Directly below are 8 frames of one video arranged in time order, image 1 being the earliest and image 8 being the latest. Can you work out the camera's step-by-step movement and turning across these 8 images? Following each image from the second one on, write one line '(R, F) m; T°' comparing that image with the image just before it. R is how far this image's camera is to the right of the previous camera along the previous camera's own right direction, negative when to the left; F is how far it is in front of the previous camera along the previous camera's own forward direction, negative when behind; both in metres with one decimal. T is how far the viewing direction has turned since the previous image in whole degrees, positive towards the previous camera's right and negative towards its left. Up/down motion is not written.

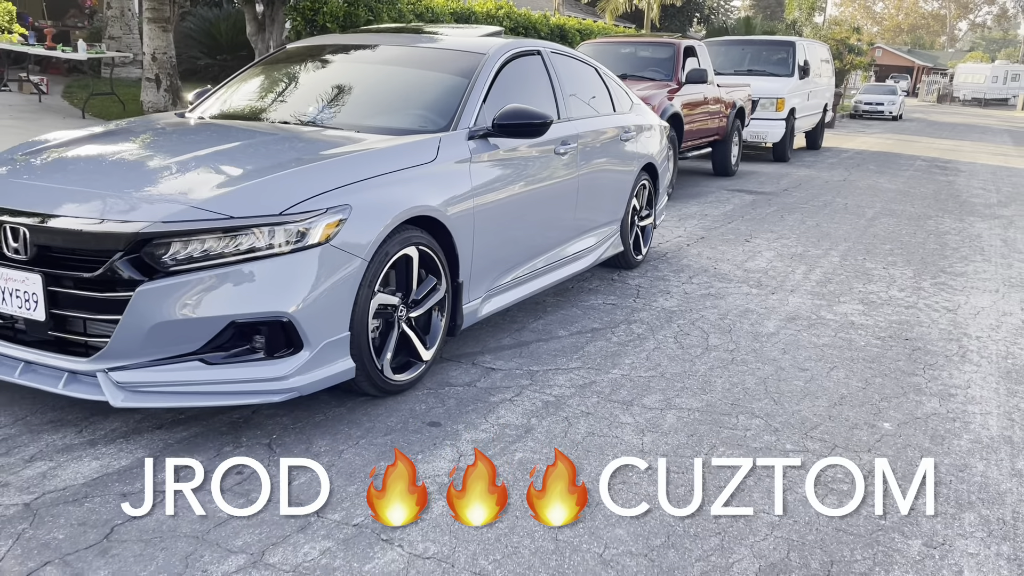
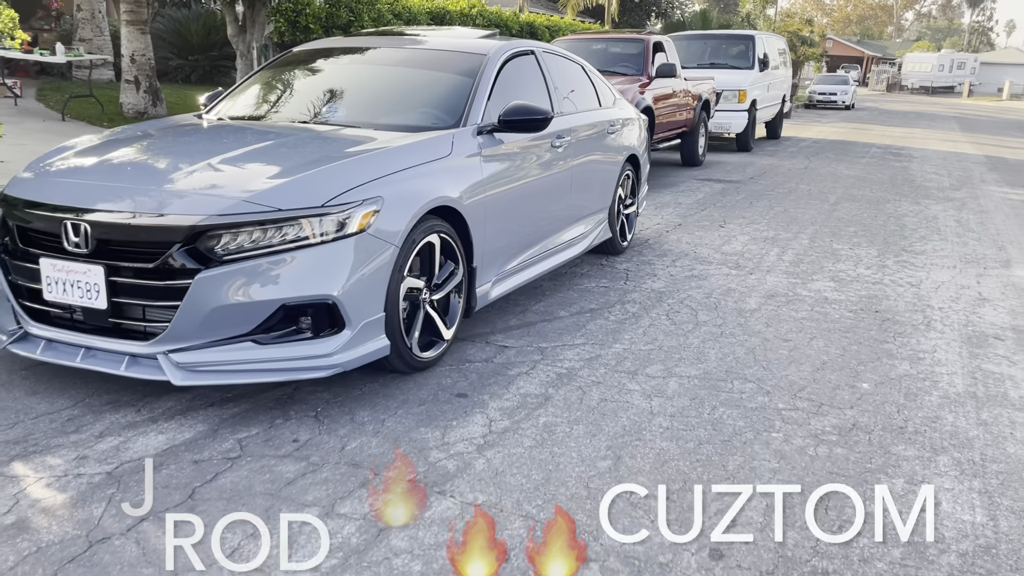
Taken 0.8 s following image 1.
(-0.3, -0.3) m; +3°
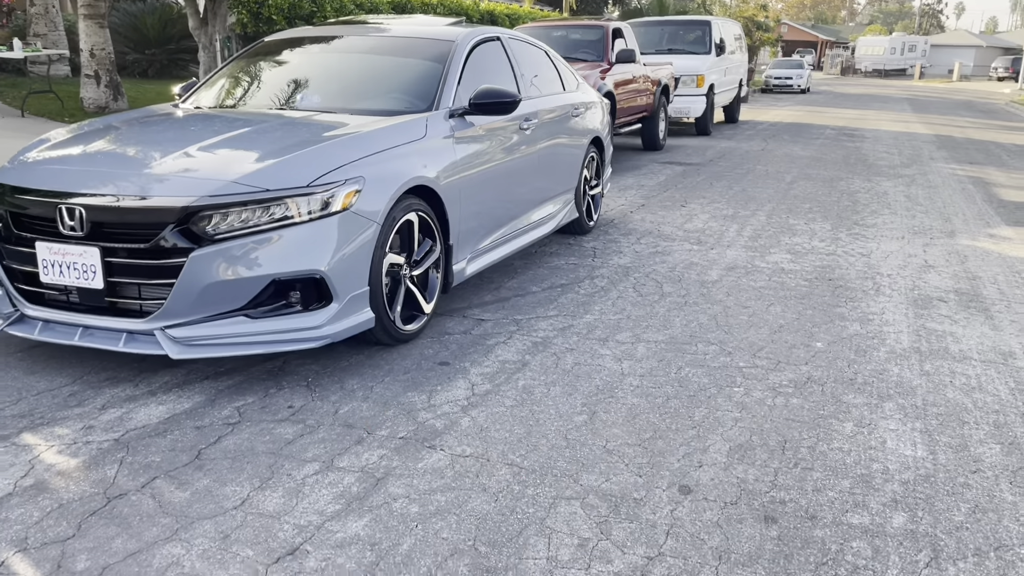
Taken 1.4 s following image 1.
(-0.1, -0.2) m; +2°
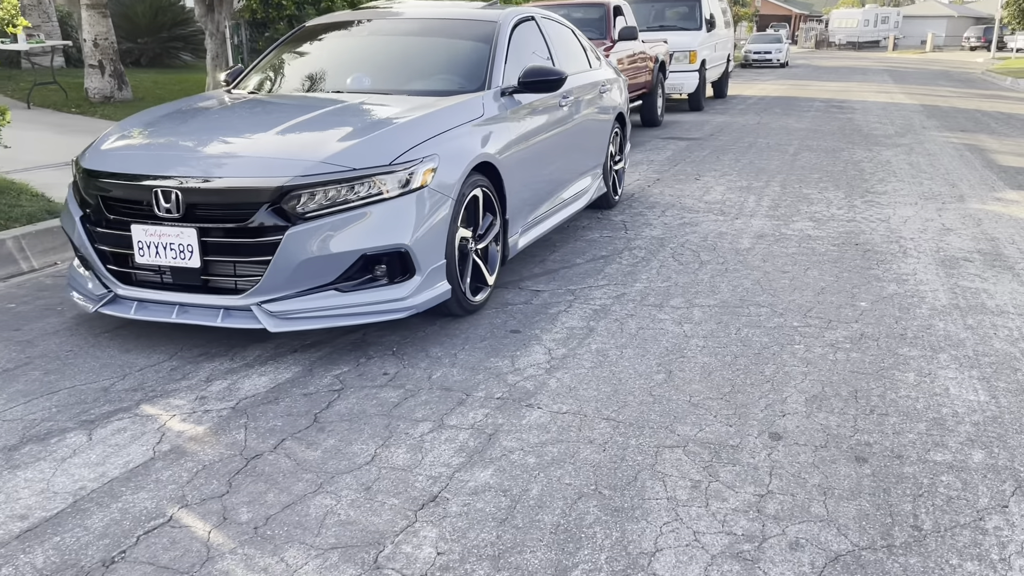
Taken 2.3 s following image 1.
(-0.4, -0.2) m; +1°
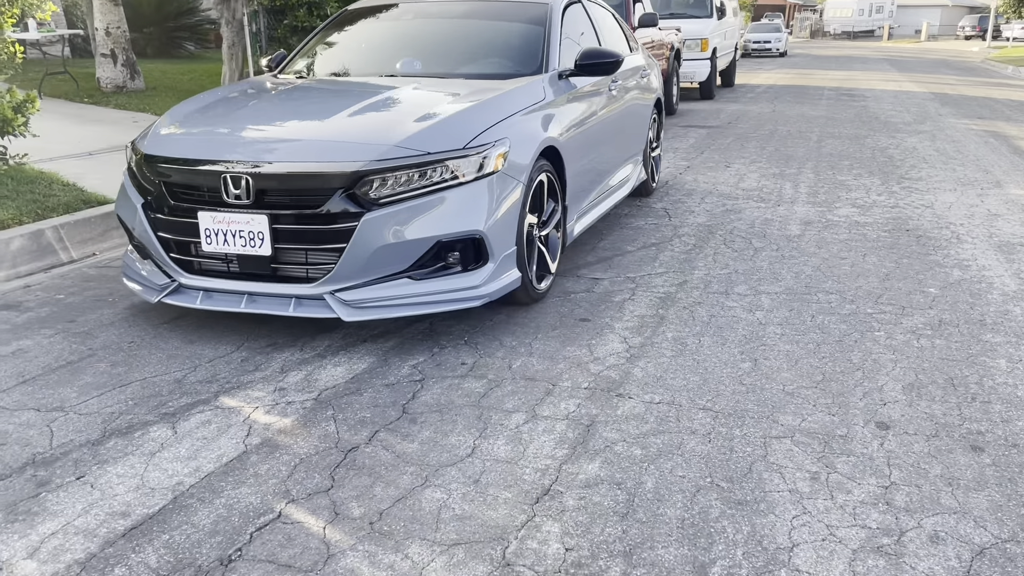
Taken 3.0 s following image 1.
(-0.4, +0.1) m; 0°
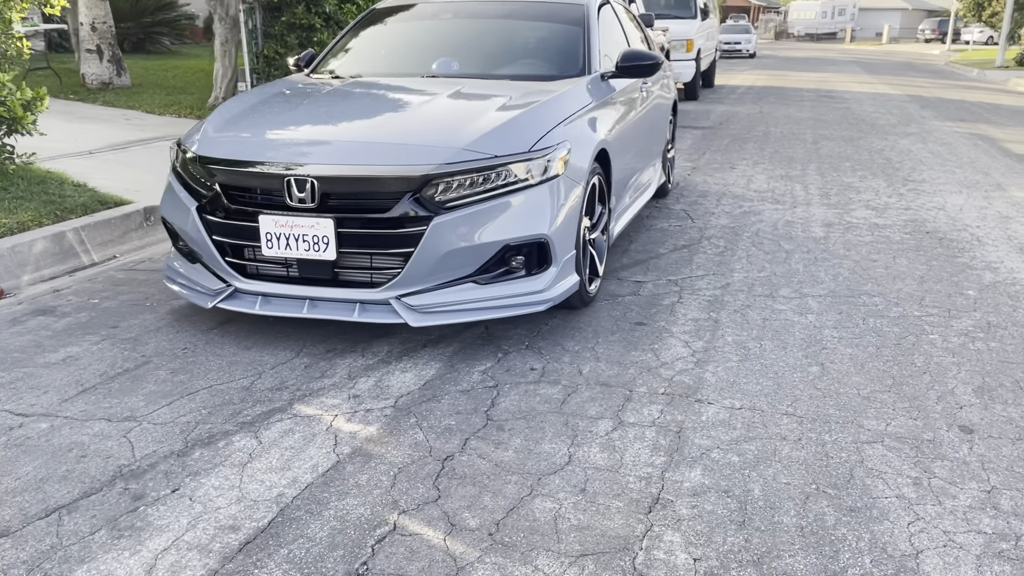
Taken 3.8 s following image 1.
(-0.4, 0.0) m; +2°
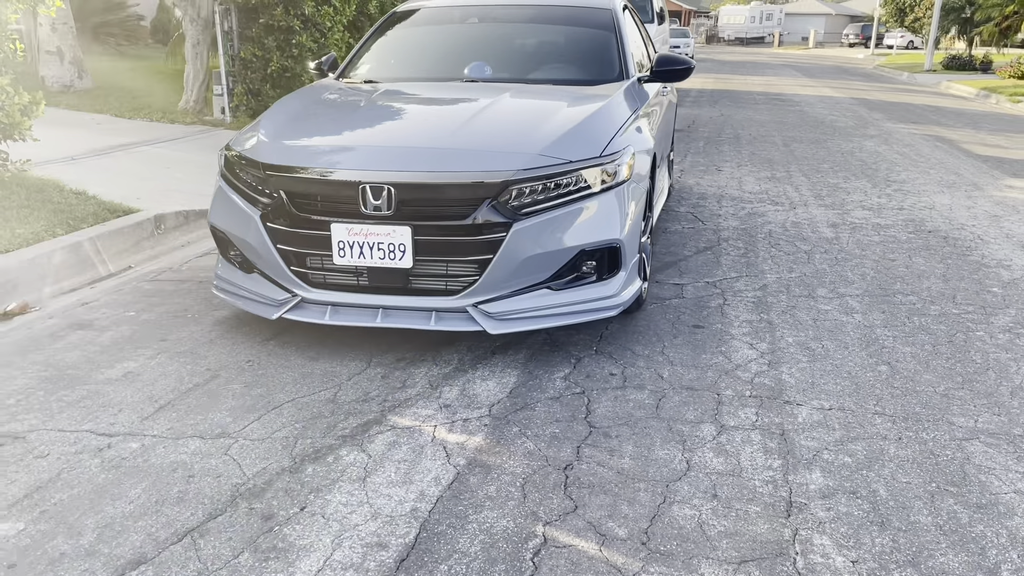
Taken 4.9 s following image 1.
(-0.6, 0.0) m; +4°
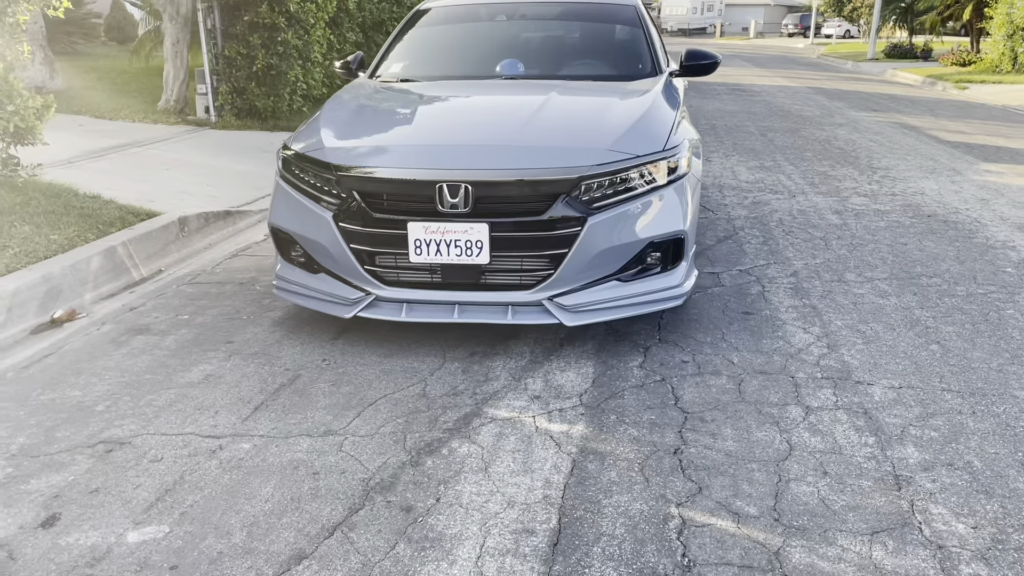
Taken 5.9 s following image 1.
(-0.5, -0.1) m; +3°
